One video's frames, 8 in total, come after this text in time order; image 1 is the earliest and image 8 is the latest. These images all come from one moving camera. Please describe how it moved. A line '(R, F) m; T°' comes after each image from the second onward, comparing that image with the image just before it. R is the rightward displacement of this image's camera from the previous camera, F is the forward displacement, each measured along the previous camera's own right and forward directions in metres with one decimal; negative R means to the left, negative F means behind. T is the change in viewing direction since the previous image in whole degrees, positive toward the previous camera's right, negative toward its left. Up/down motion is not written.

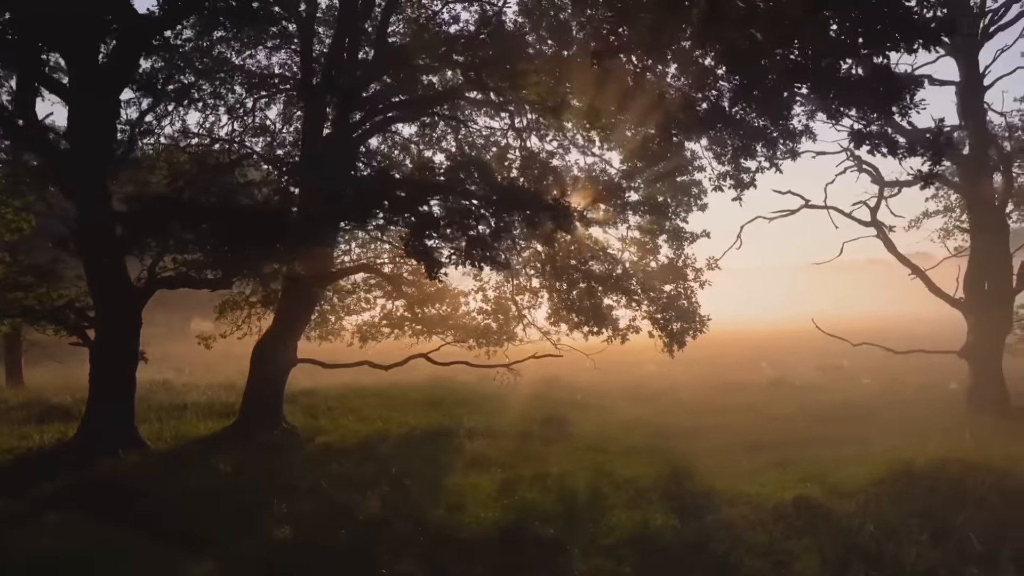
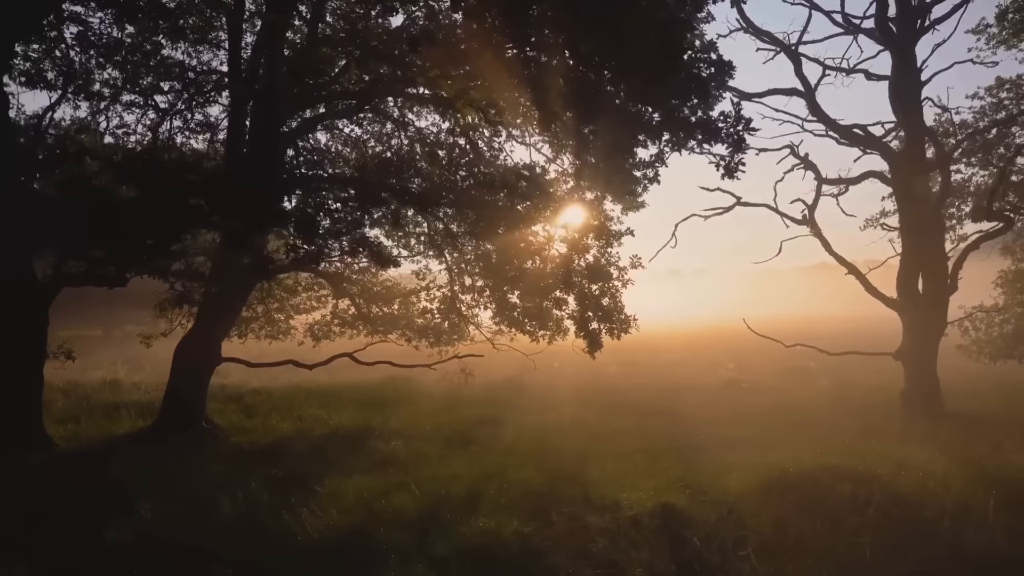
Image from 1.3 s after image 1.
(+1.6, +0.2) m; 0°
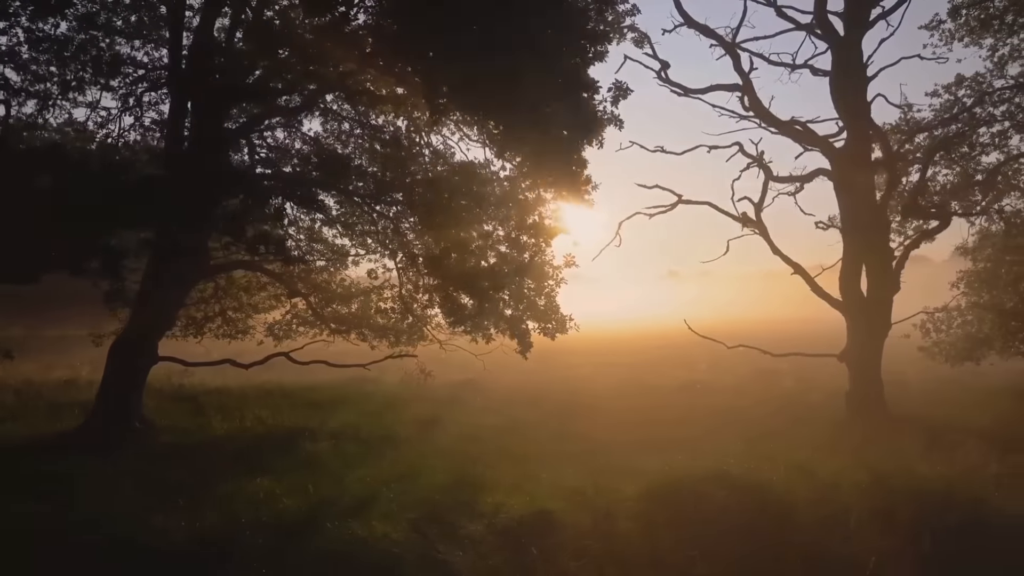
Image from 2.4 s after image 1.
(+1.4, +0.2) m; 0°
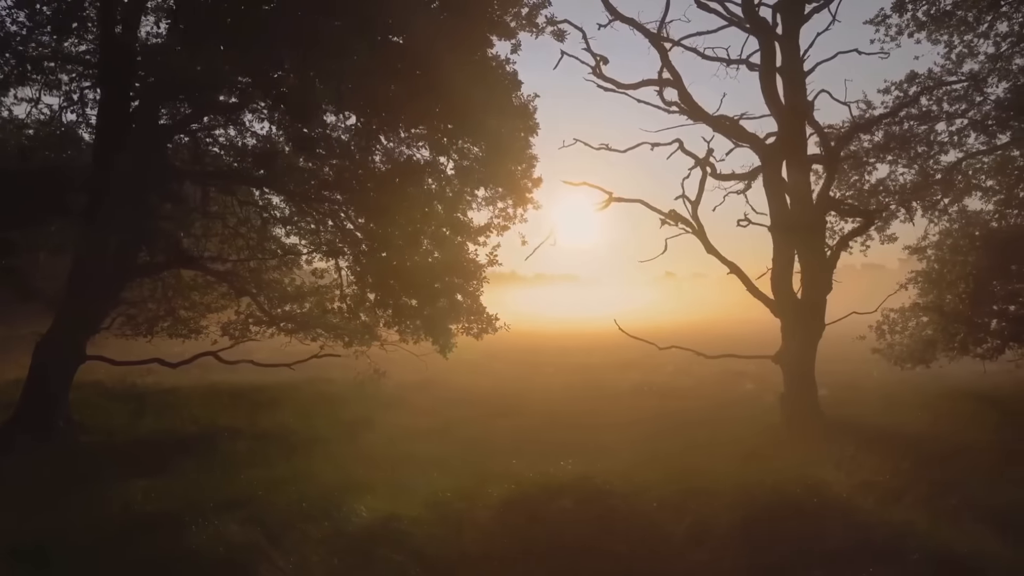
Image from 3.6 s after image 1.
(+1.5, +0.2) m; 0°
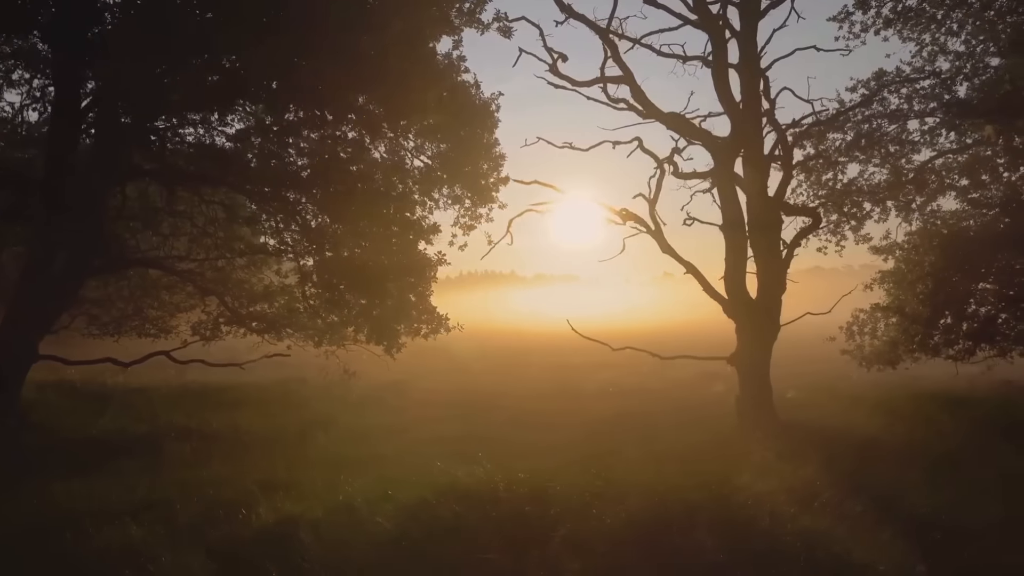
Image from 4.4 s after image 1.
(+1.0, +0.1) m; 0°
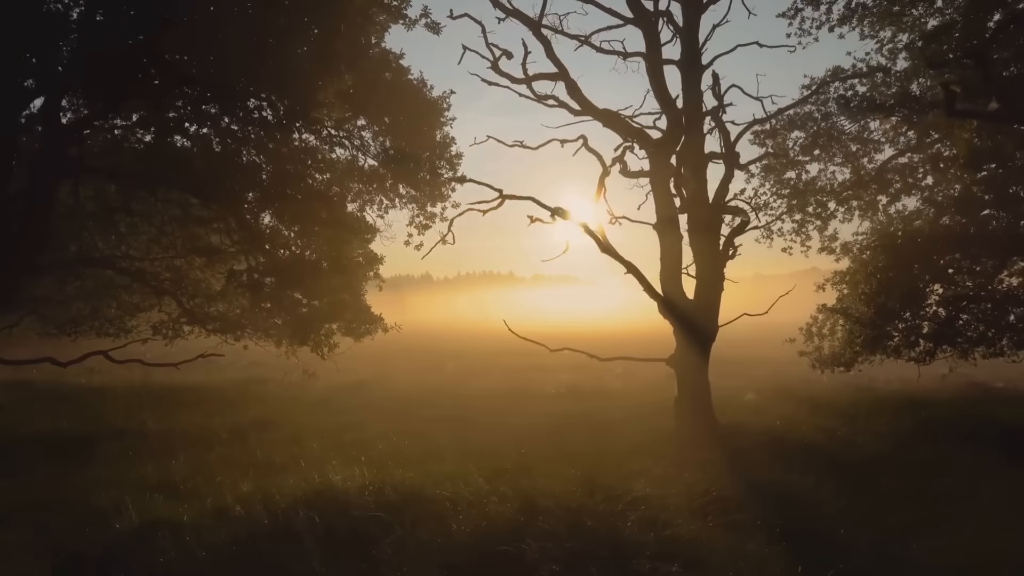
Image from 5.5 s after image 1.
(+1.3, +0.2) m; 0°
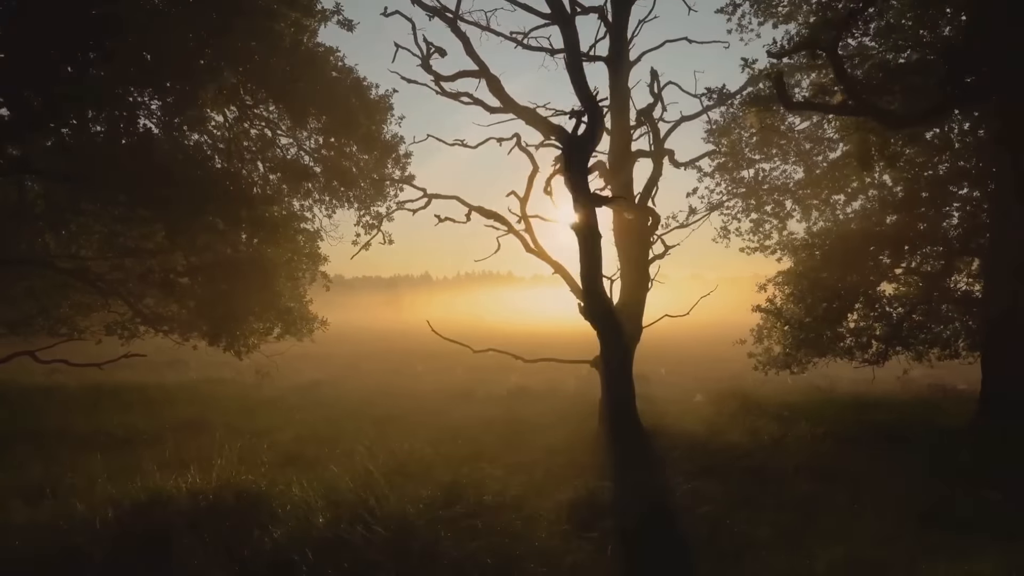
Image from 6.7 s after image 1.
(+1.5, +0.2) m; -1°
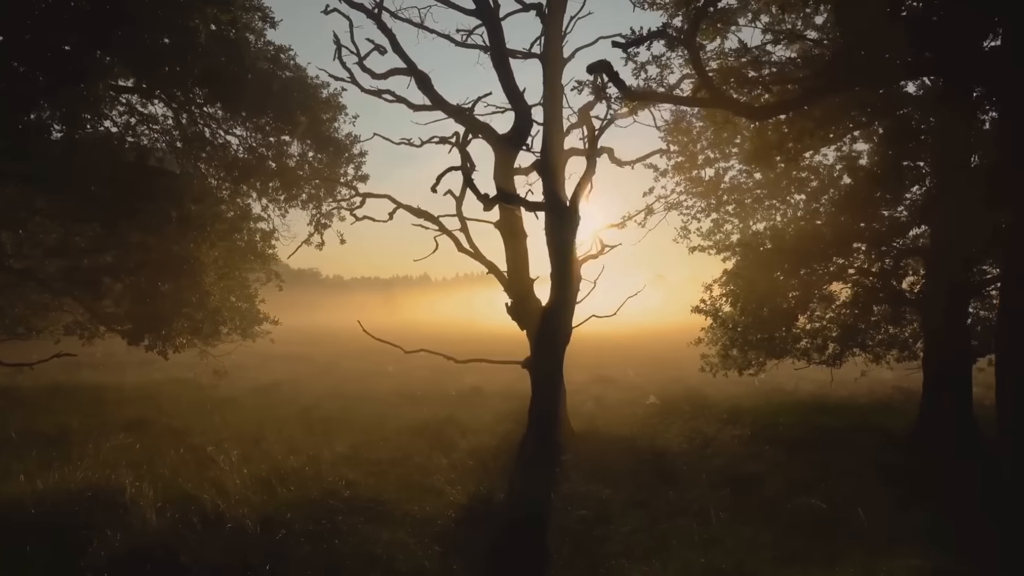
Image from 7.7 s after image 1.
(+1.3, +0.1) m; 0°
